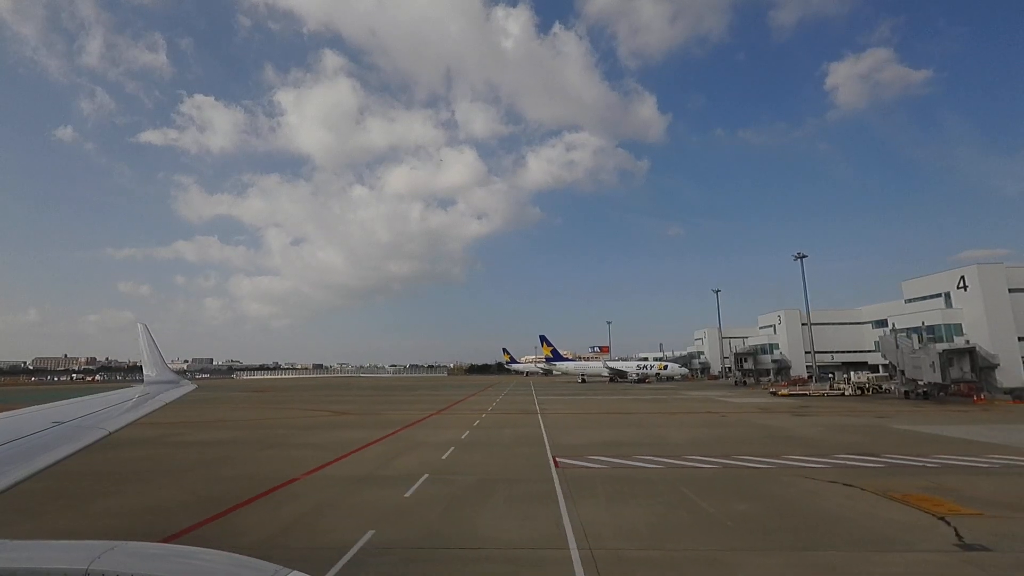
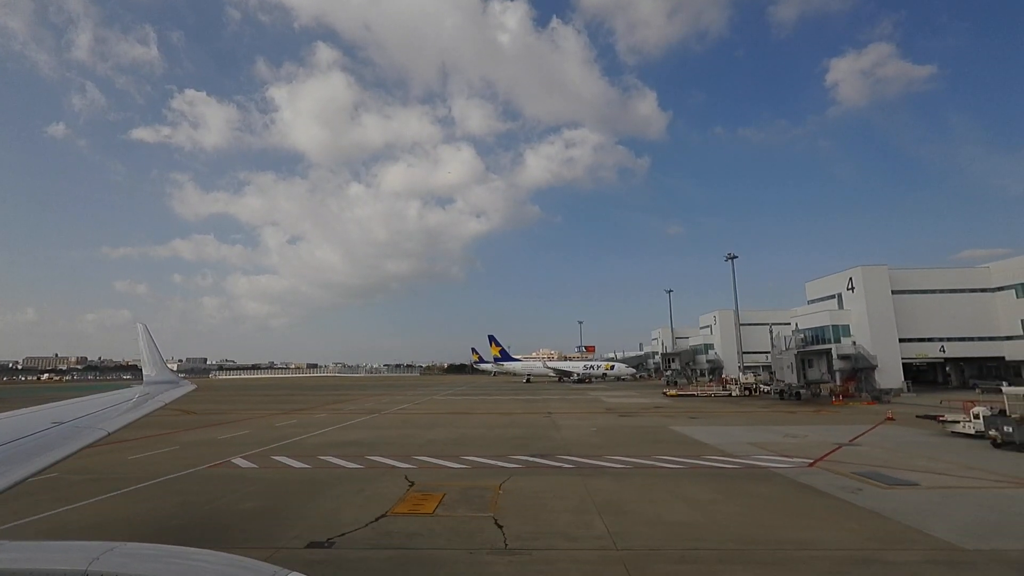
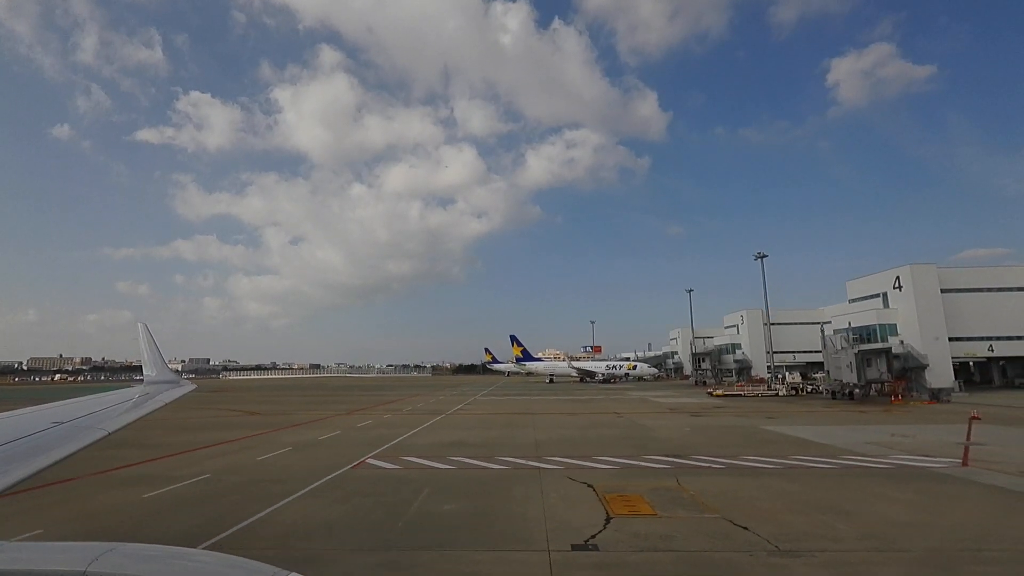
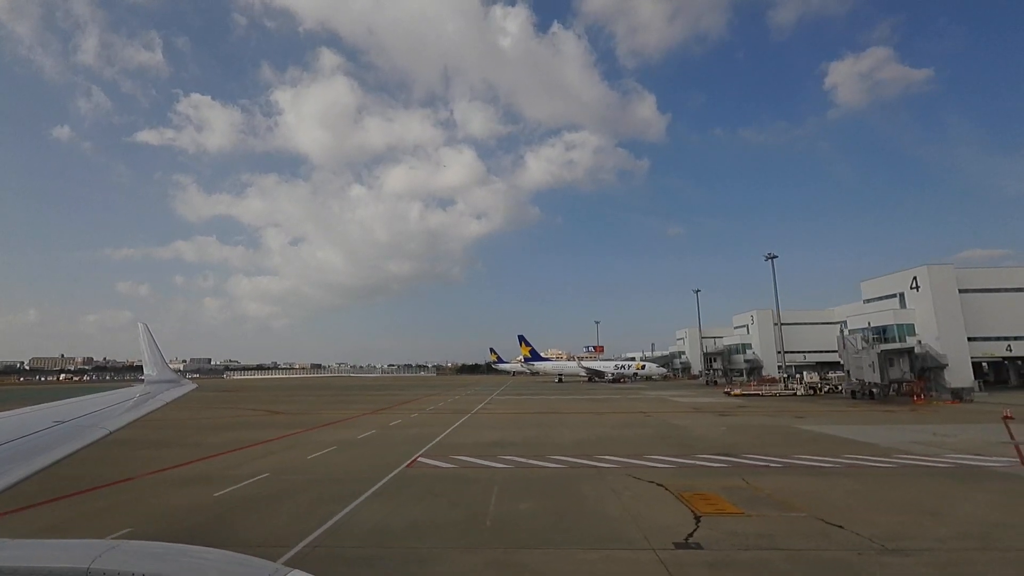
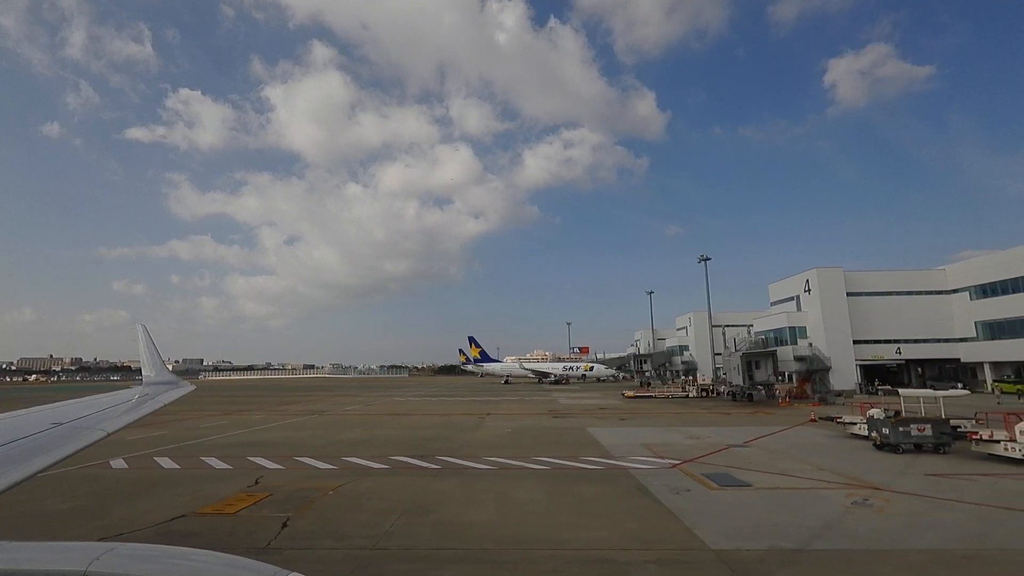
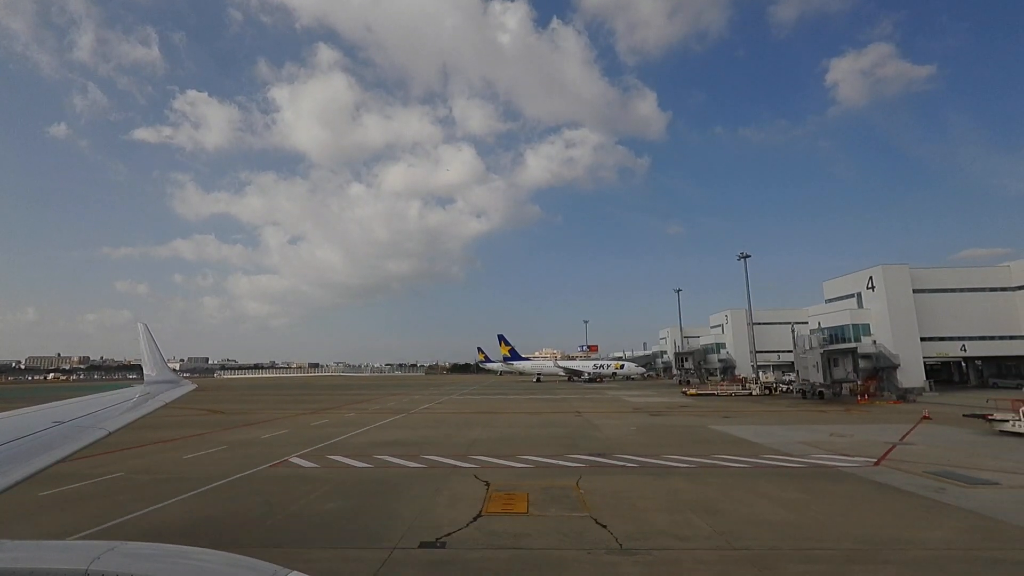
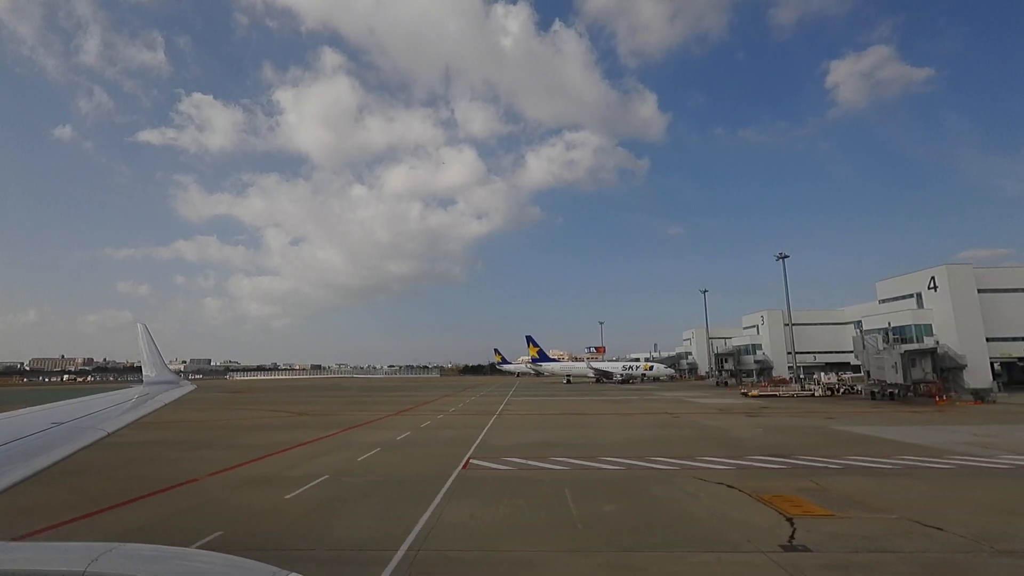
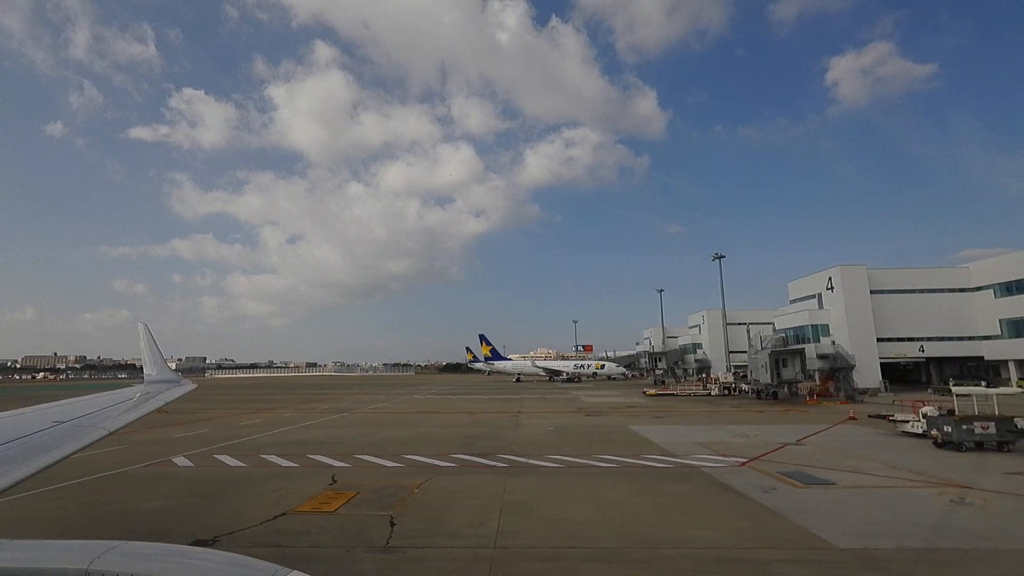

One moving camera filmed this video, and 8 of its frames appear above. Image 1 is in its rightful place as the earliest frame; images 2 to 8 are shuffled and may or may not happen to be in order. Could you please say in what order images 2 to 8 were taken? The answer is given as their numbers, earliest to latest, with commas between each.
7, 4, 3, 6, 2, 8, 5
